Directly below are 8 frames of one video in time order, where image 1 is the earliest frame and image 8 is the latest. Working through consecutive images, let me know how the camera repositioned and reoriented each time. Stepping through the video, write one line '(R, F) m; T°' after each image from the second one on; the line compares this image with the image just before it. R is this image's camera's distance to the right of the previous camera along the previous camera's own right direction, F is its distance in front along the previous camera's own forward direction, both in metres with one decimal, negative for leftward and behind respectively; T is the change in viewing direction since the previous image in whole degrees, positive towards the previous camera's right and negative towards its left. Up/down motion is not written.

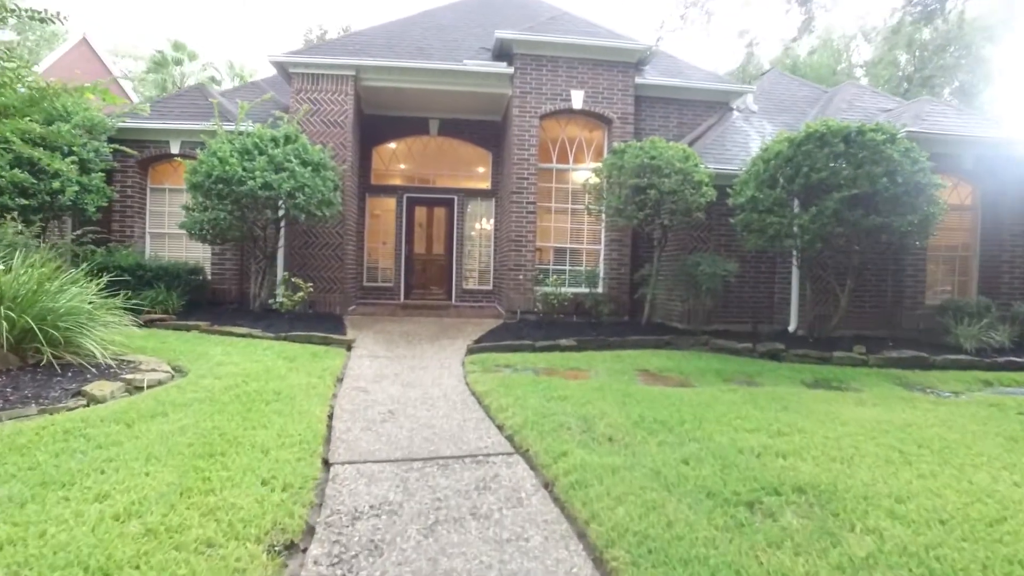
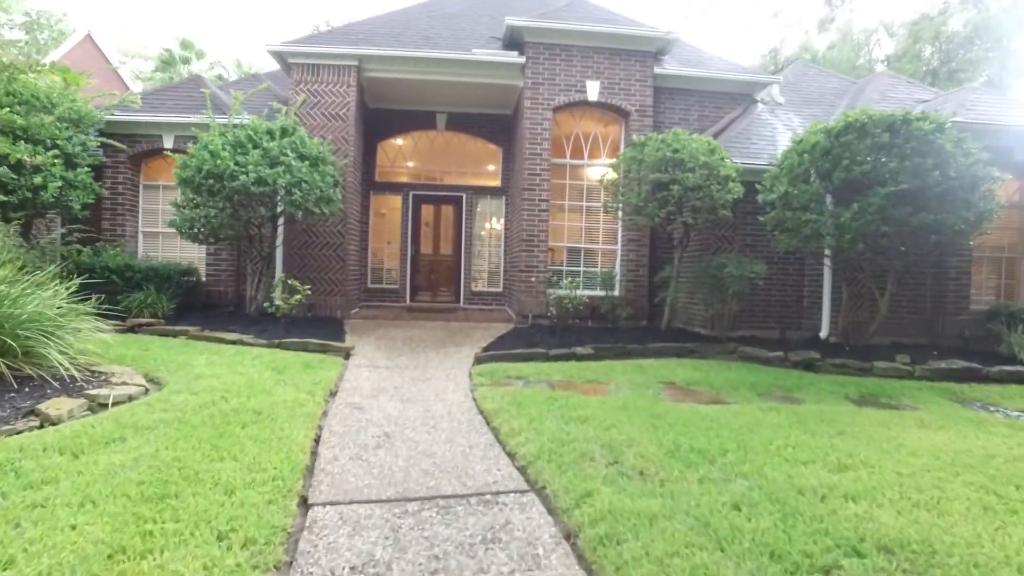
(0.0, +0.6) m; -1°
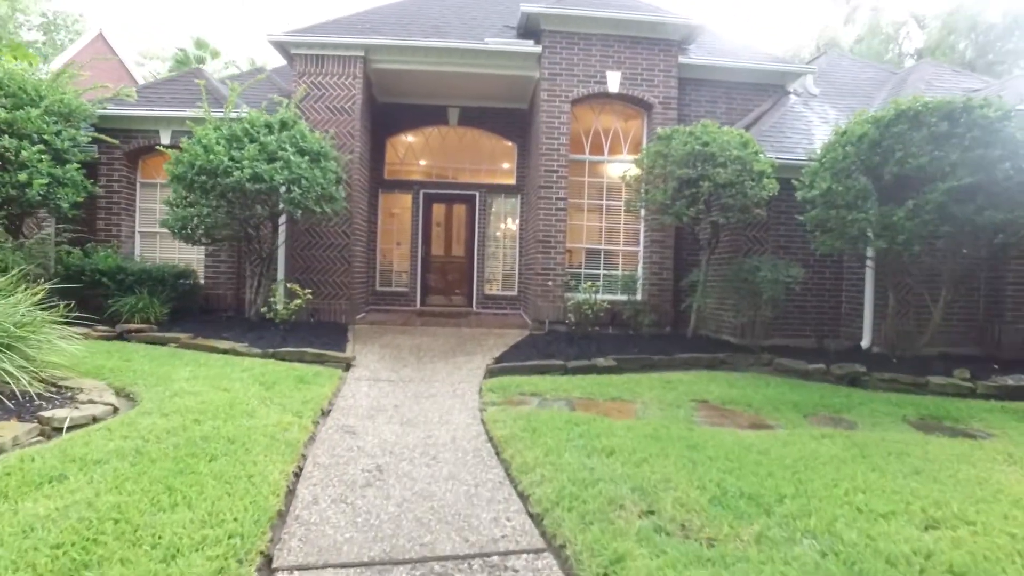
(0.0, +0.6) m; -1°
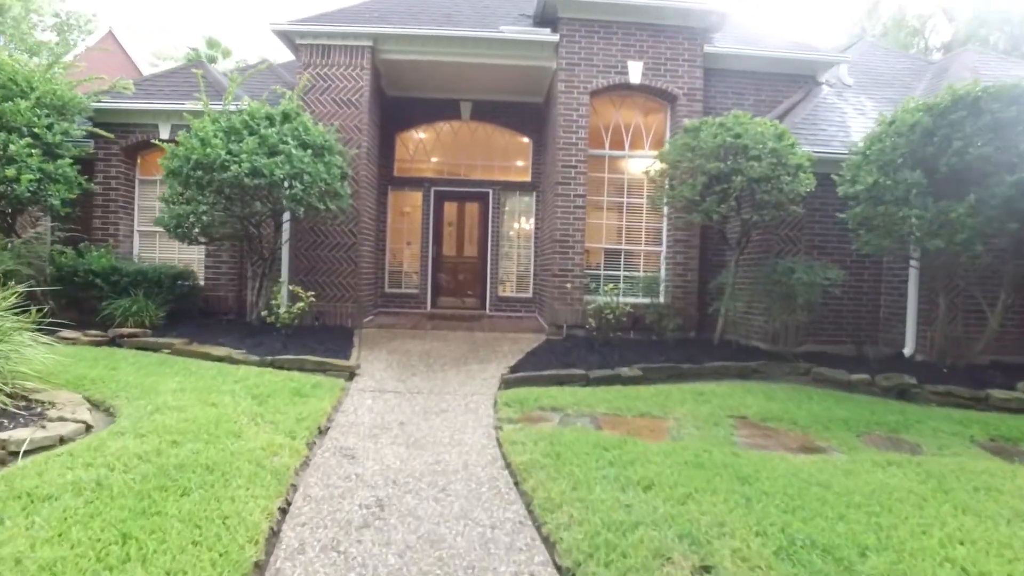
(-0.1, +0.5) m; -1°
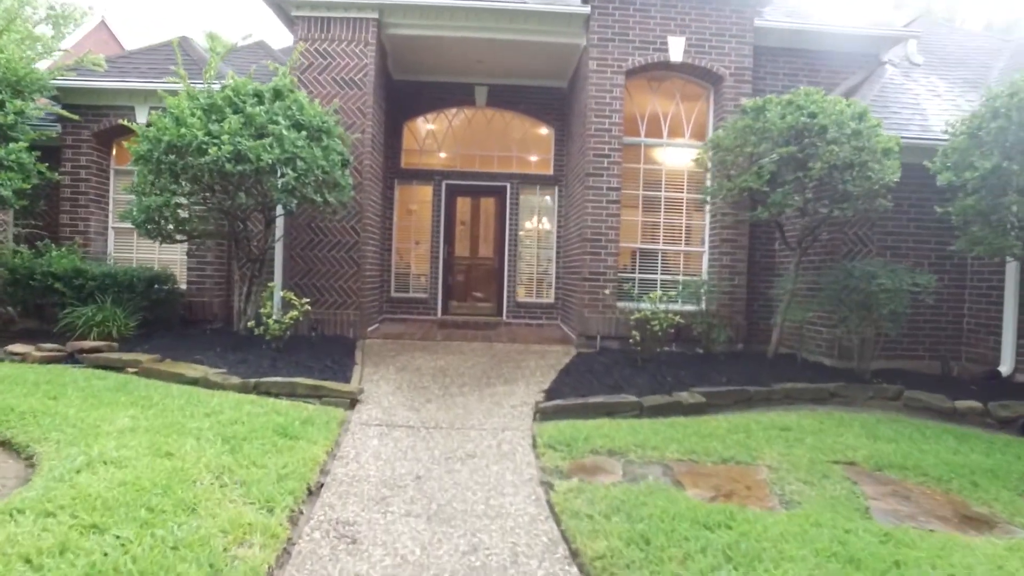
(-0.3, +1.1) m; 0°
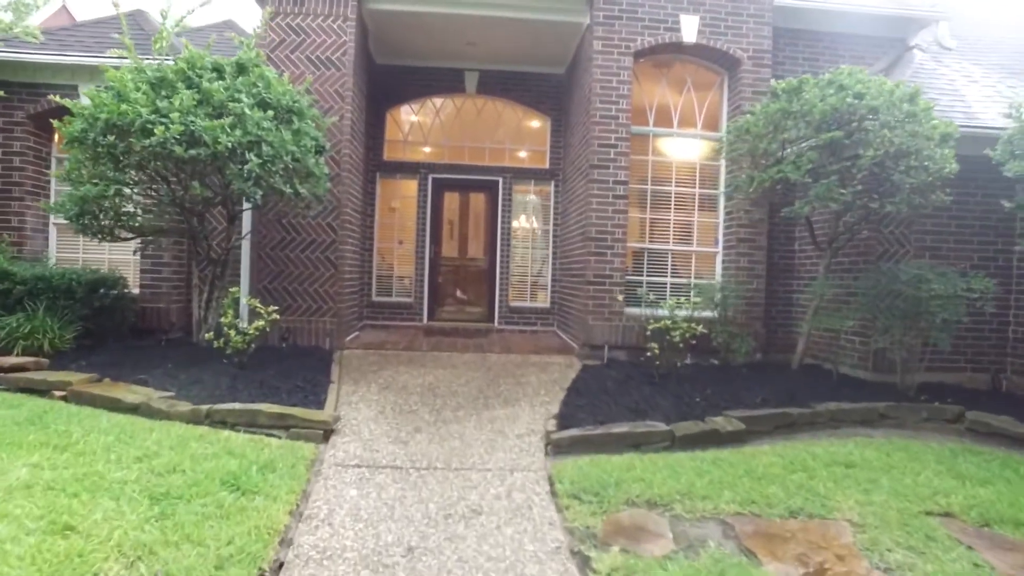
(-0.2, +0.8) m; +2°
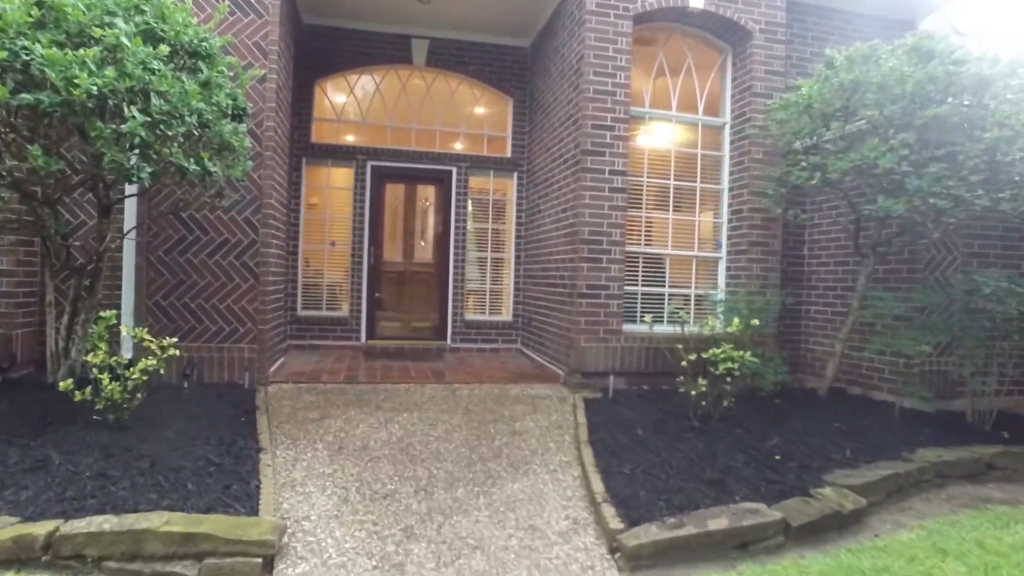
(-0.6, +1.5) m; +8°
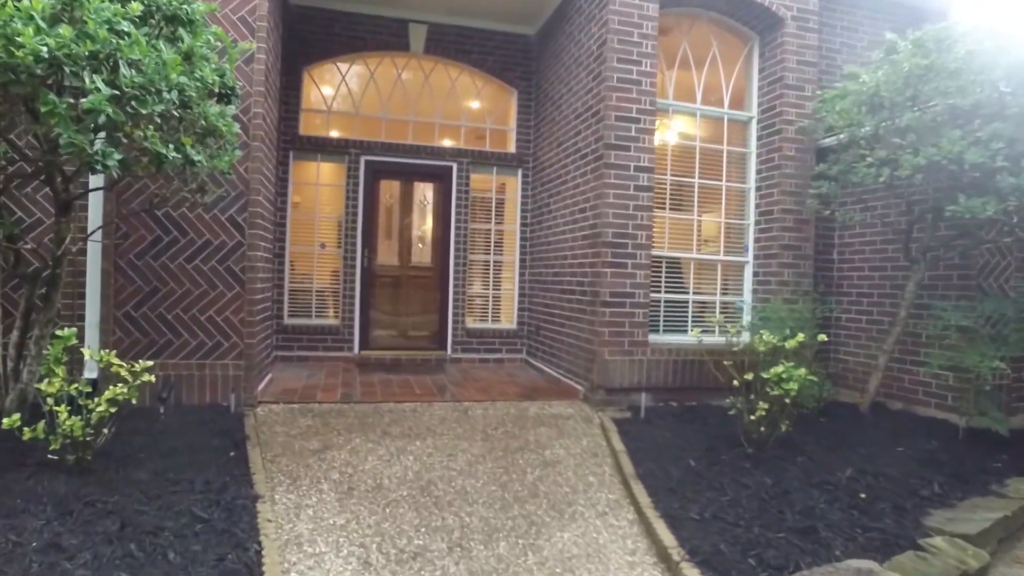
(-0.4, +0.6) m; +2°
